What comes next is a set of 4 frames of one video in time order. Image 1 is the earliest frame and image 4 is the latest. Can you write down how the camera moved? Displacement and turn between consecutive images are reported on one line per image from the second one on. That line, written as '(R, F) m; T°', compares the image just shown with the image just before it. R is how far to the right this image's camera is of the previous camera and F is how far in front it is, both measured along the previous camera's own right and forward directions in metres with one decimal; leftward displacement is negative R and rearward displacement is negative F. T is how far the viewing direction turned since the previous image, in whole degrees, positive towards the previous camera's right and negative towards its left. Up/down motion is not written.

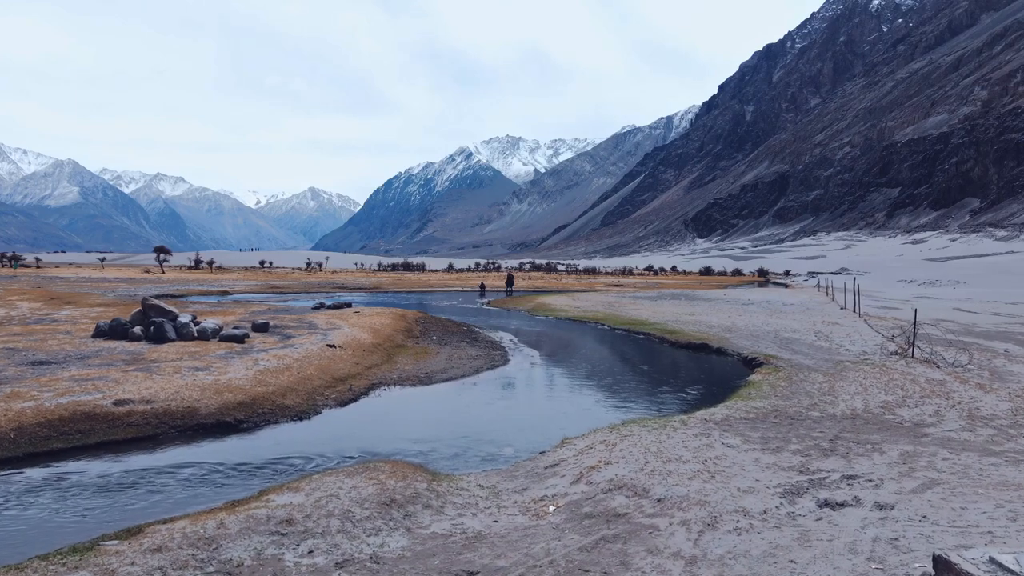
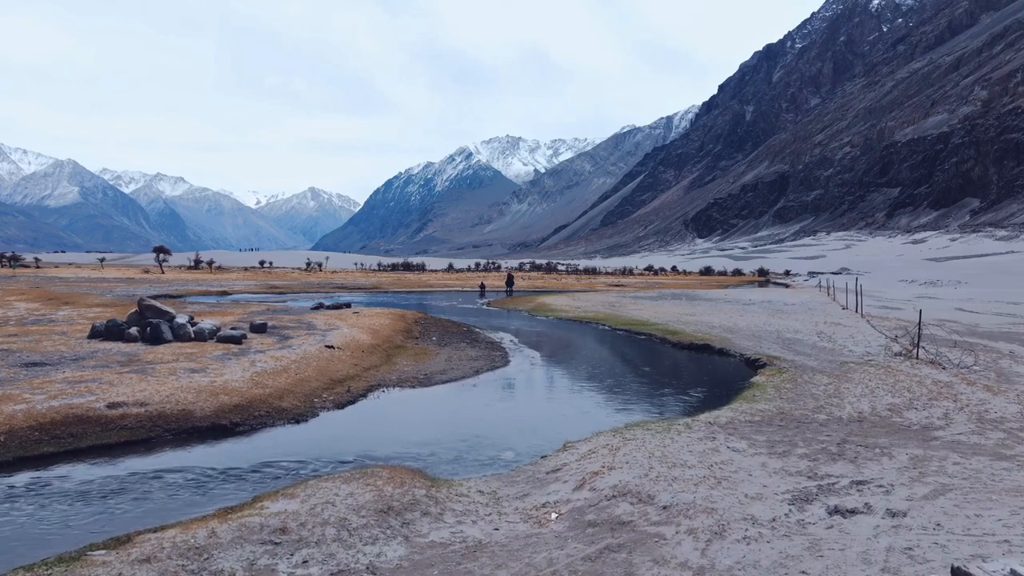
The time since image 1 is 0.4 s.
(0.0, +0.3) m; 0°
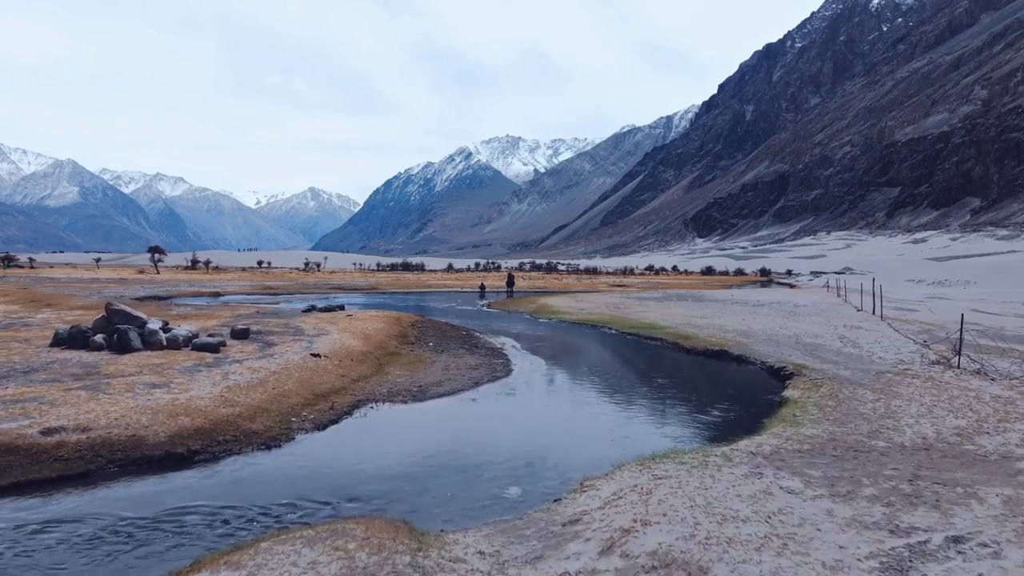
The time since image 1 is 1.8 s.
(-0.1, +2.4) m; 0°
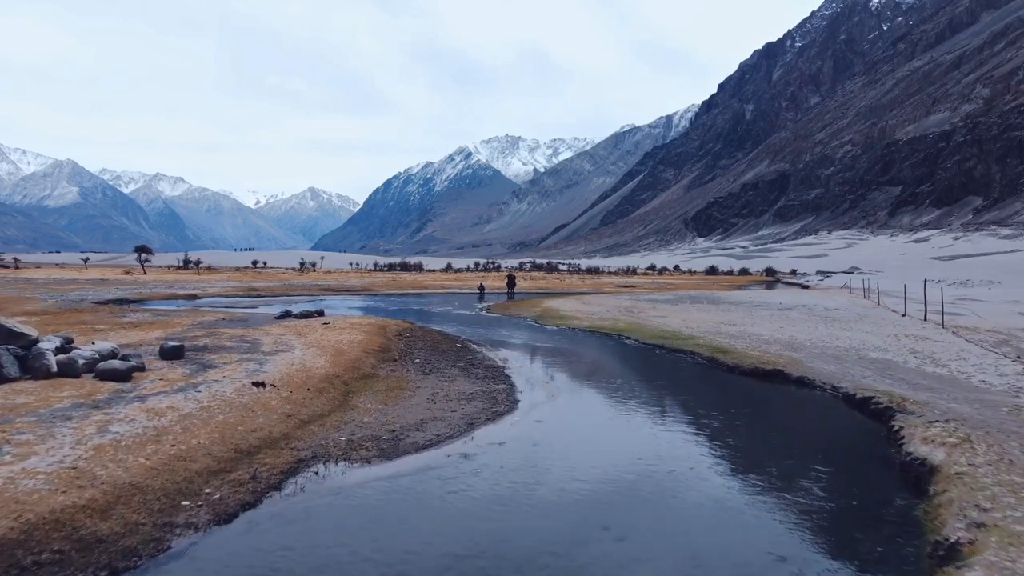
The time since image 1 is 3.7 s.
(-0.2, +6.2) m; 0°
